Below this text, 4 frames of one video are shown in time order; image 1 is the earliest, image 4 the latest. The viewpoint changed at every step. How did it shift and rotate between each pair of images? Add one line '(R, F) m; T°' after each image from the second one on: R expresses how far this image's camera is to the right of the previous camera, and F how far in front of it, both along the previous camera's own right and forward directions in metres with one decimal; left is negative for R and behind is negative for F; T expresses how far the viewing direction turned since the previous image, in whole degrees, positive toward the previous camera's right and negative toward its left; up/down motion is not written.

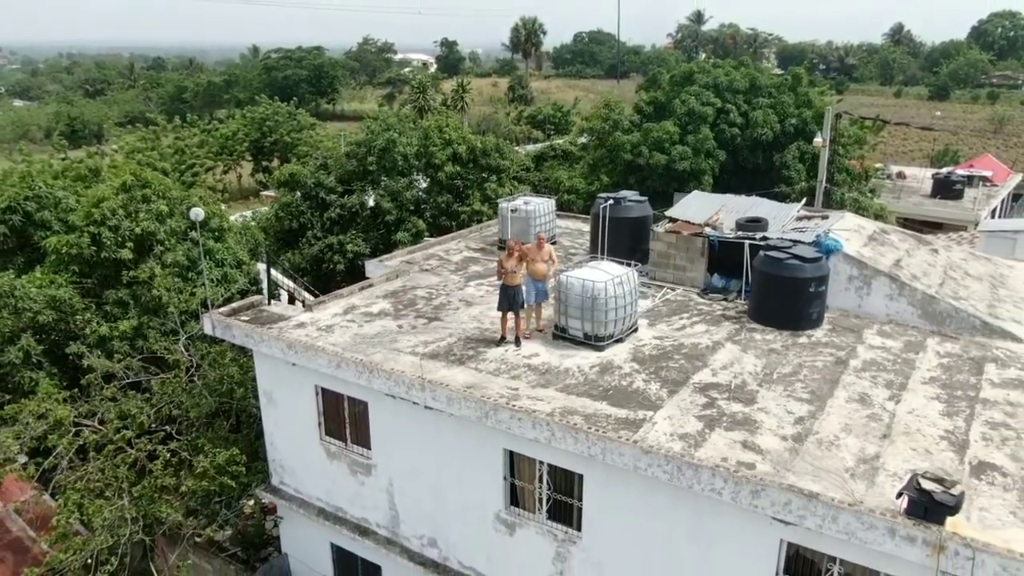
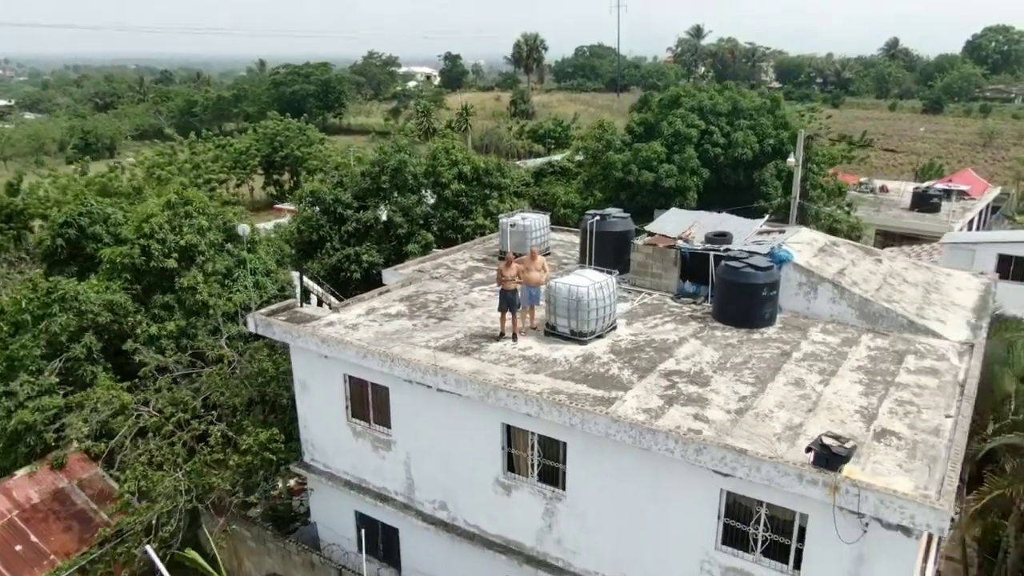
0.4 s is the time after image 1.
(+0.1, -1.5) m; 0°
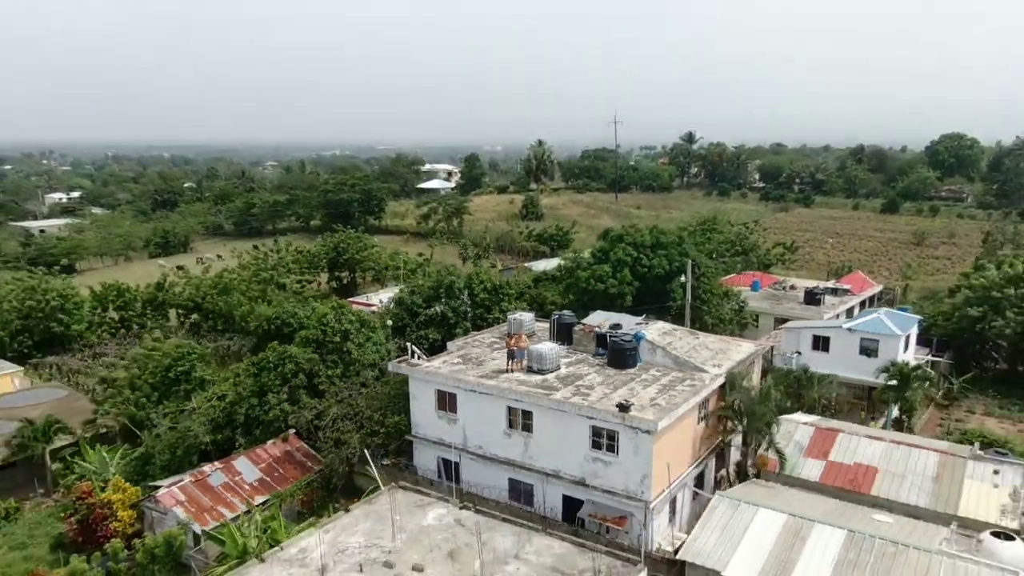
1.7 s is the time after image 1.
(+0.4, -11.7) m; -1°
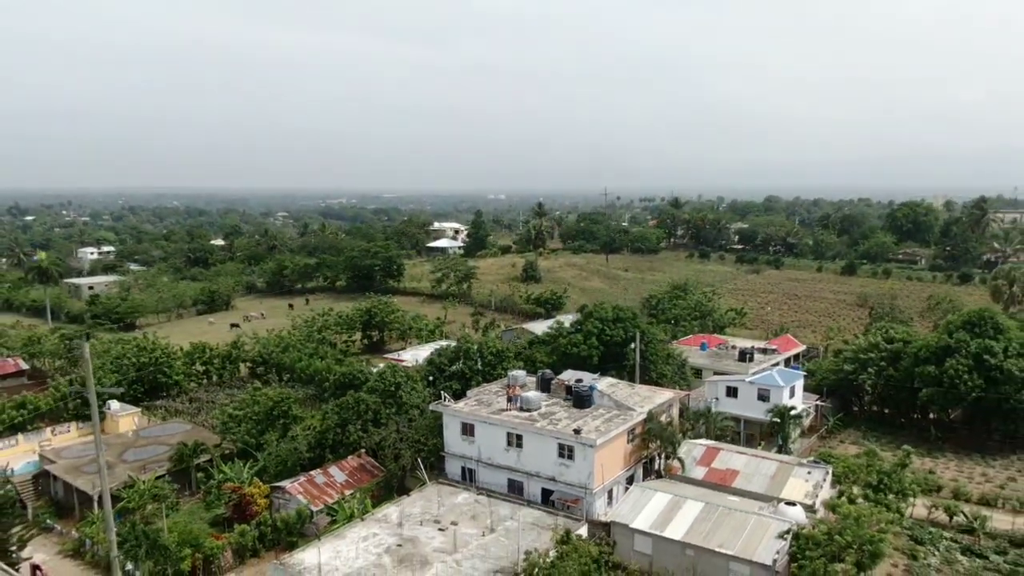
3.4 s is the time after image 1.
(+0.2, -11.9) m; 0°
